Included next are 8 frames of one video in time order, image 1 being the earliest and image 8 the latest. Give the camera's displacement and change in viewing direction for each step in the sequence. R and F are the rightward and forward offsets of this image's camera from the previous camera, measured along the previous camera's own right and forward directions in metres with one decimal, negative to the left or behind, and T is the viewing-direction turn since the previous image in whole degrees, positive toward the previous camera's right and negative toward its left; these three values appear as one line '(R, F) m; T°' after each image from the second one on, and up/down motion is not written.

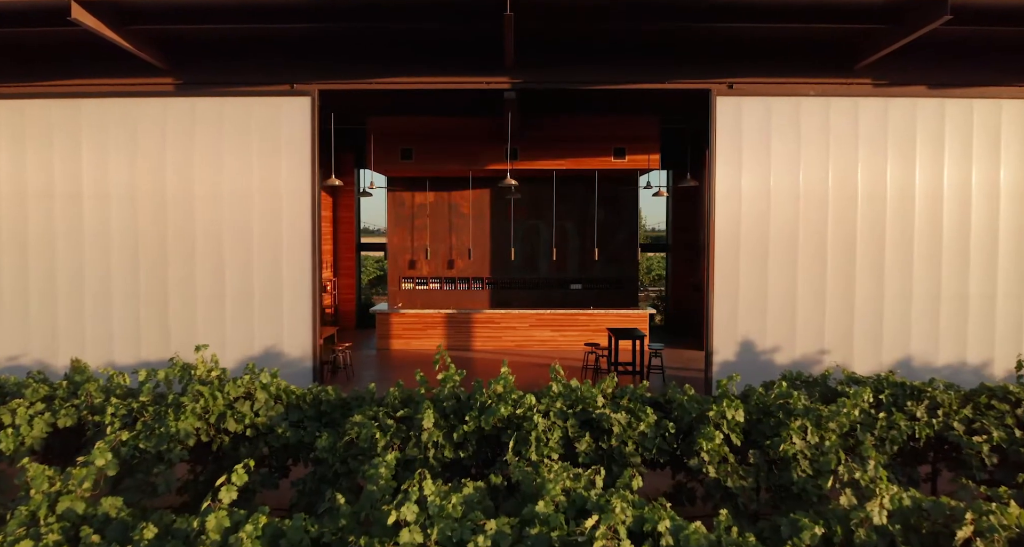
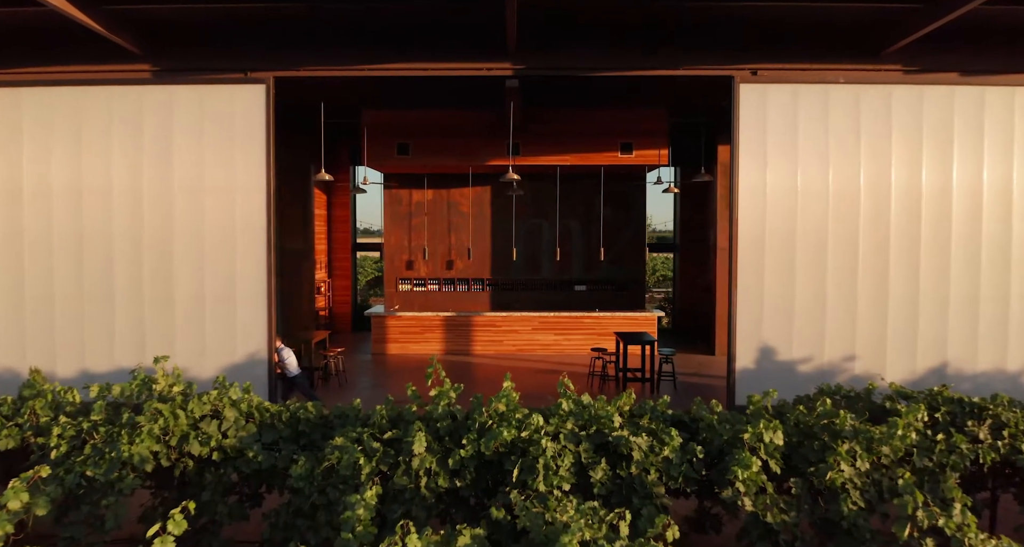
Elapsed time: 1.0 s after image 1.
(0.0, +0.5) m; 0°
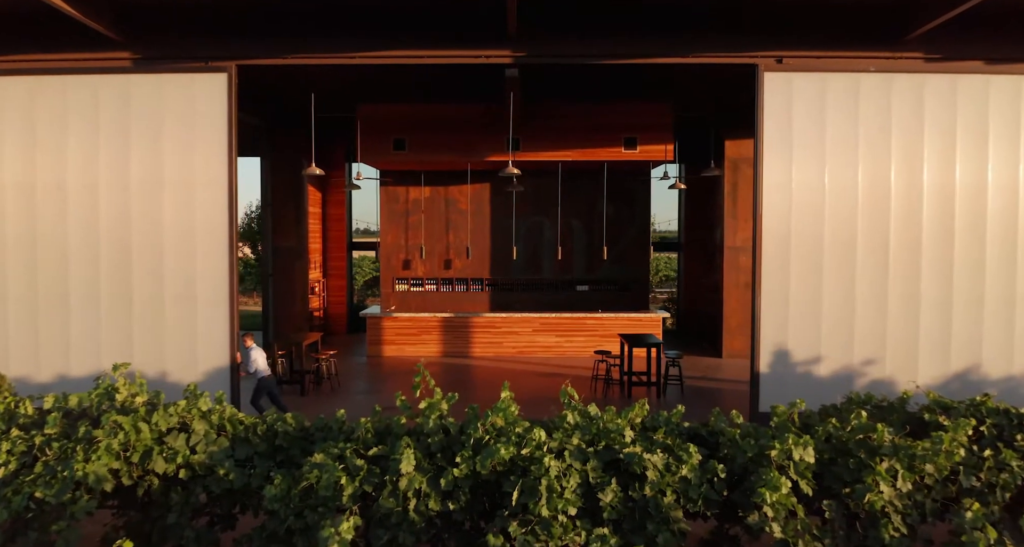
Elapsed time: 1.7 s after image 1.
(0.0, +0.3) m; 0°
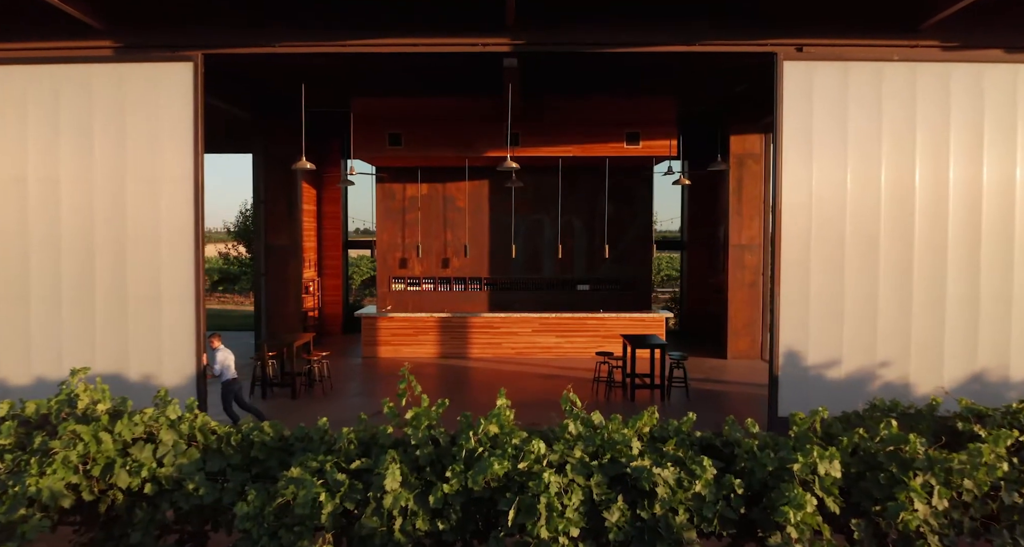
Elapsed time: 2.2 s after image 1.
(0.0, +0.3) m; 0°
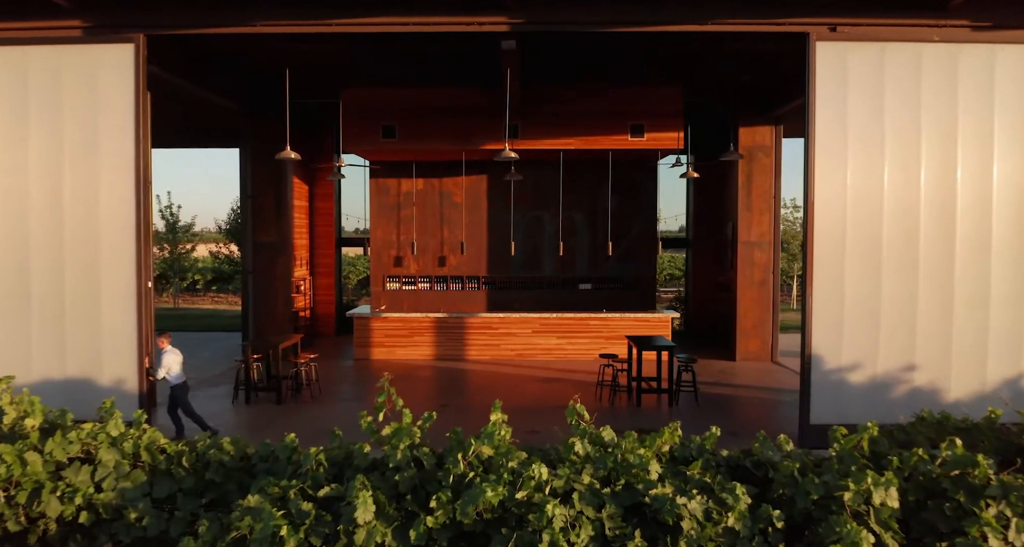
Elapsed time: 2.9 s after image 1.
(0.0, +0.4) m; 0°
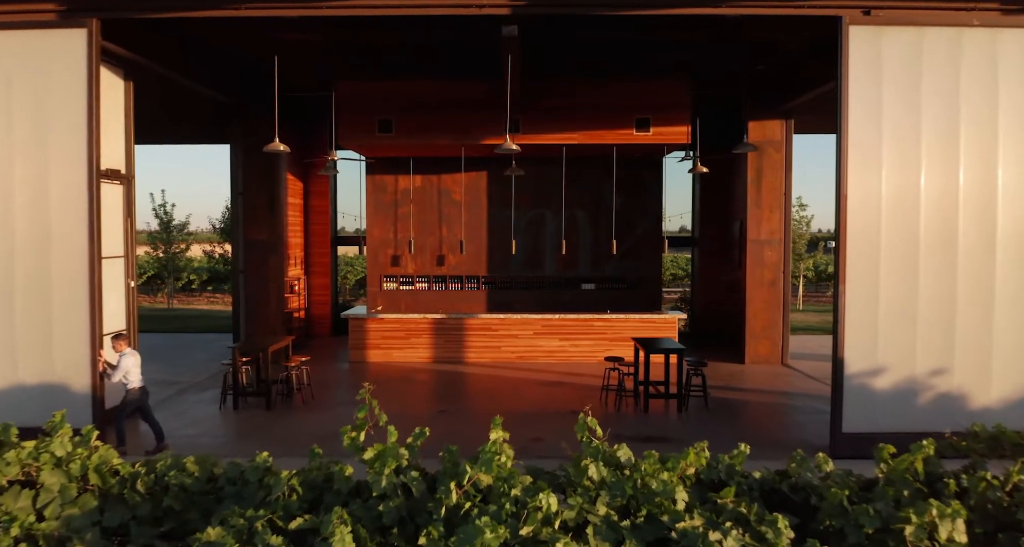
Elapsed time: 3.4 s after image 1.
(0.0, +0.3) m; 0°
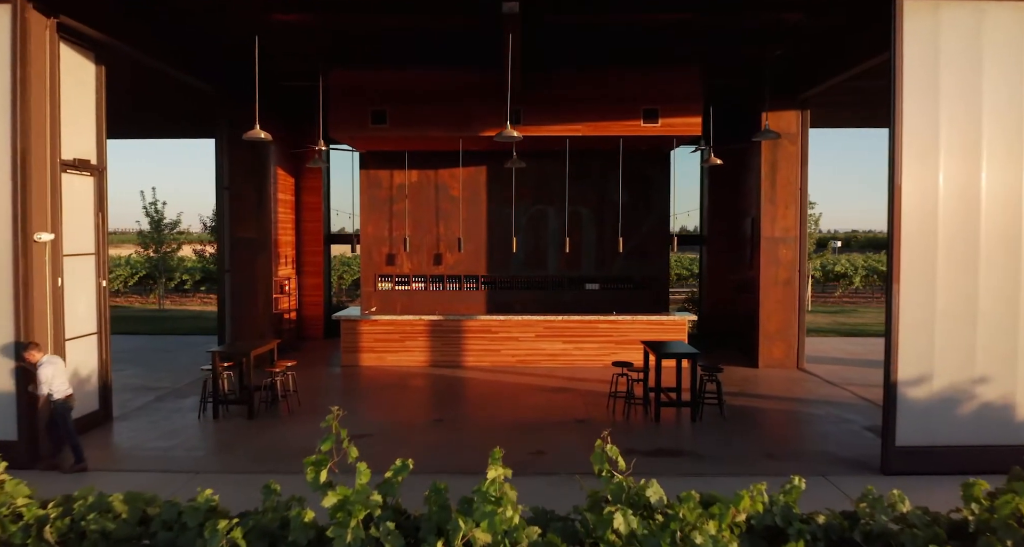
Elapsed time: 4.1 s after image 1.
(0.0, +0.4) m; 0°
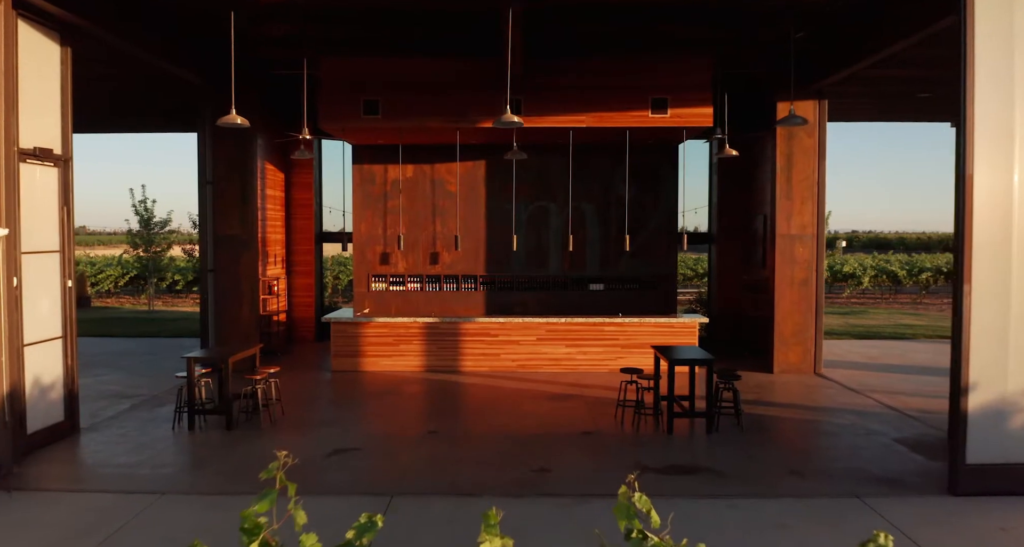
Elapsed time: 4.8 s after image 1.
(0.0, +0.4) m; 0°
